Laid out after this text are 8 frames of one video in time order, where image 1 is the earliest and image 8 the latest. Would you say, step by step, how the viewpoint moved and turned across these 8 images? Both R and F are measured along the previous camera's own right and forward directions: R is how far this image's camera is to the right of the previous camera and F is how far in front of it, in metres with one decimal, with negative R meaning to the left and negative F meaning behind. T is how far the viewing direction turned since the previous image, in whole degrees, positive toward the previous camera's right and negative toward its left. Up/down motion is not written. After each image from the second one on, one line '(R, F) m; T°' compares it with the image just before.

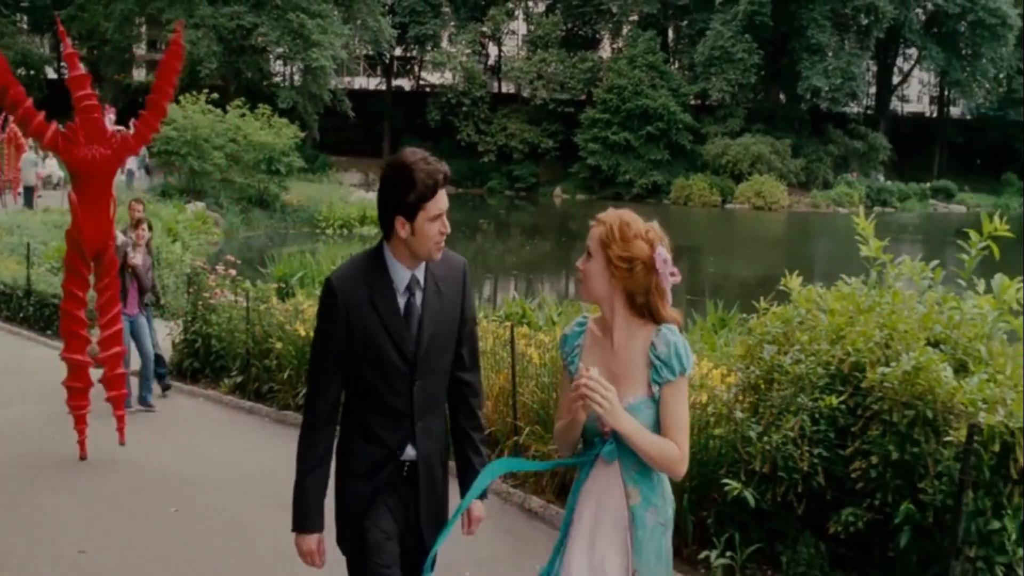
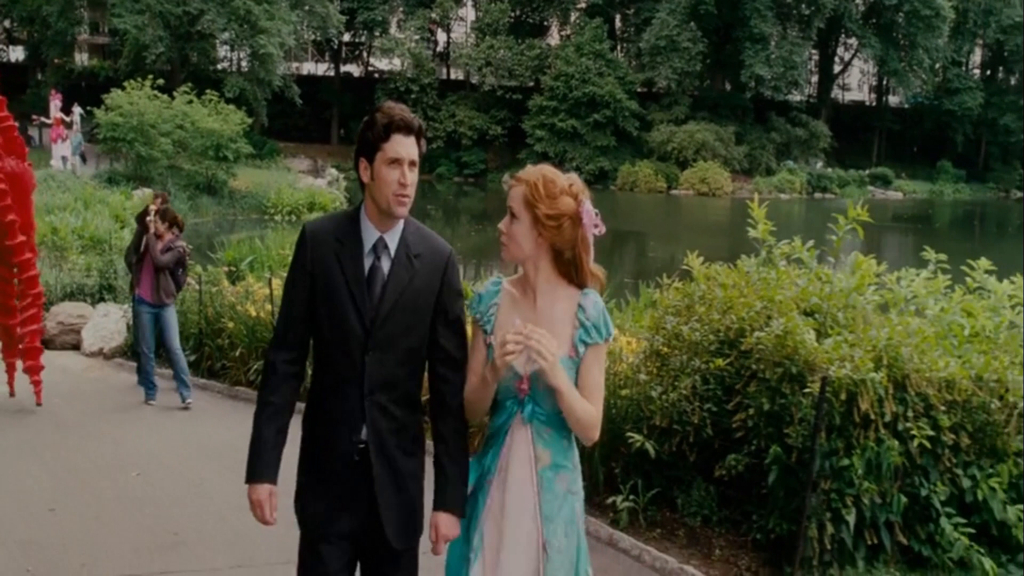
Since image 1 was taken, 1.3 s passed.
(+0.1, -0.5) m; +3°
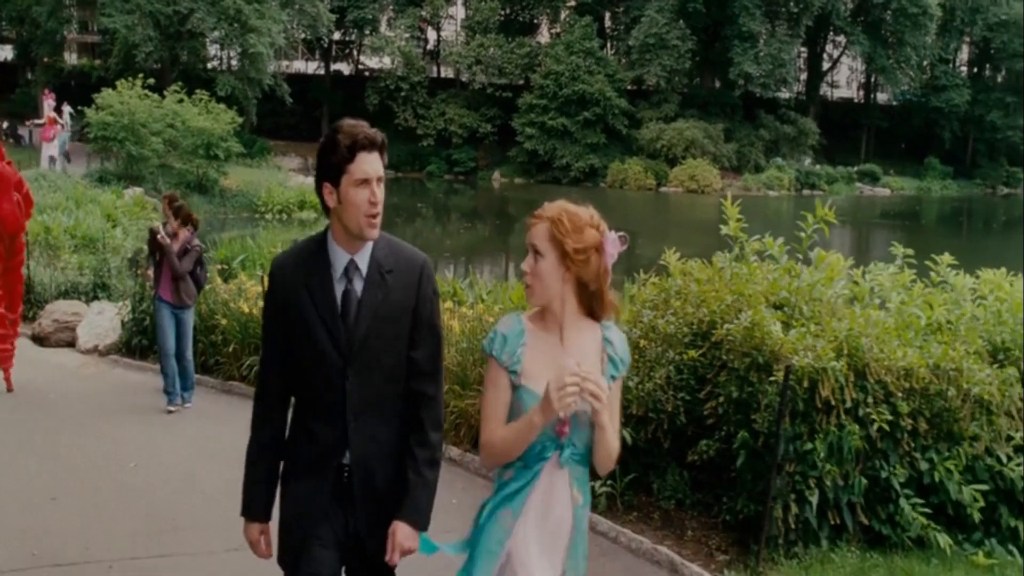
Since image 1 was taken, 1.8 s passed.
(0.0, -0.2) m; 0°
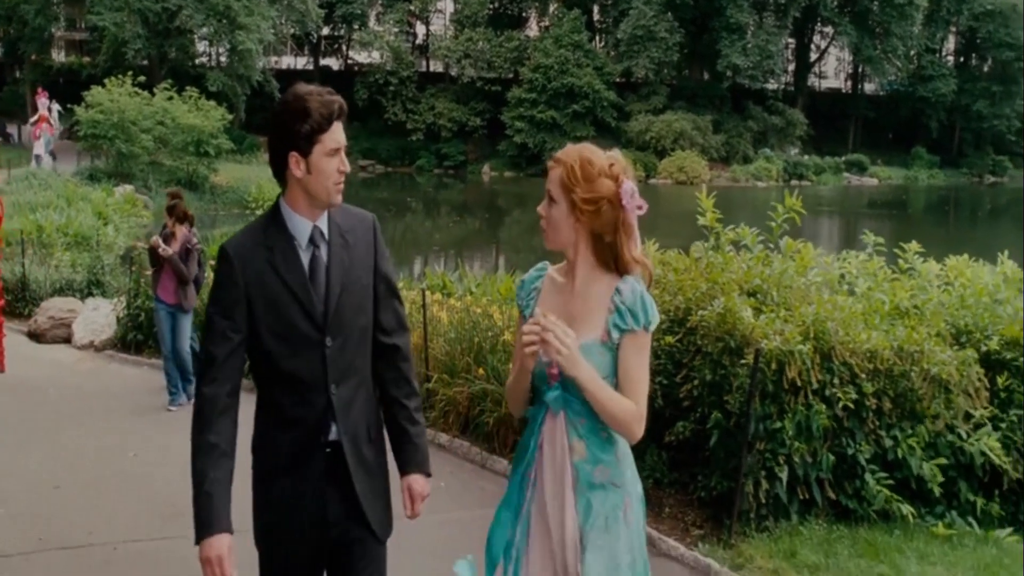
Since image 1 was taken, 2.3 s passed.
(0.0, -0.2) m; 0°
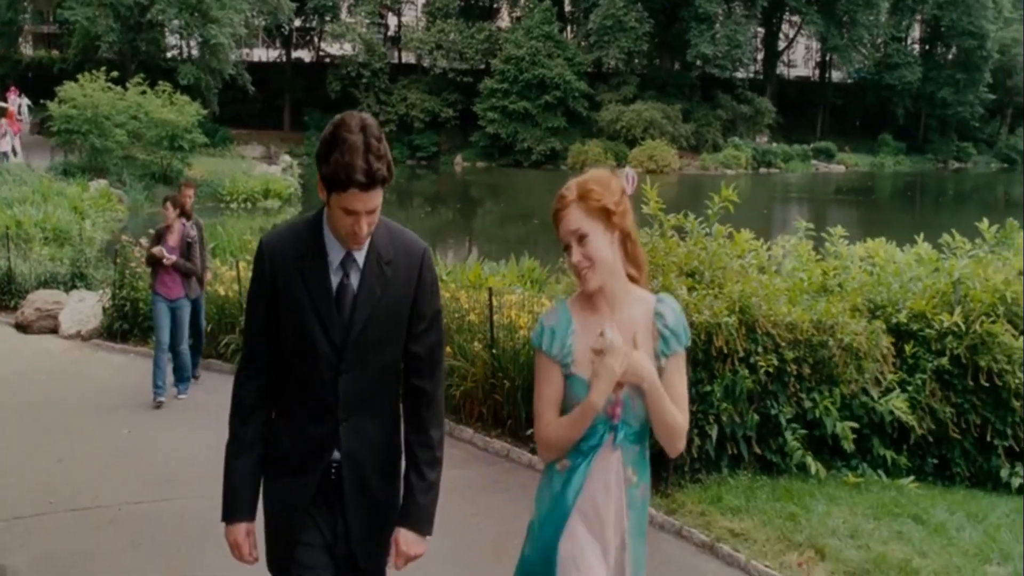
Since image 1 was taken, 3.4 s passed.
(+0.1, -0.5) m; +1°
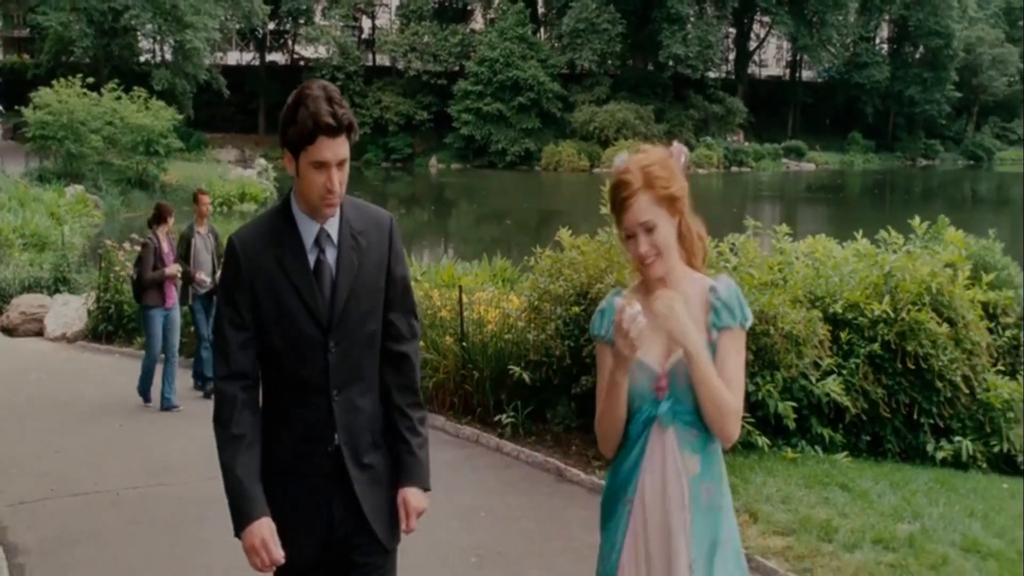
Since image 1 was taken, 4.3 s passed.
(+0.1, -0.4) m; +1°
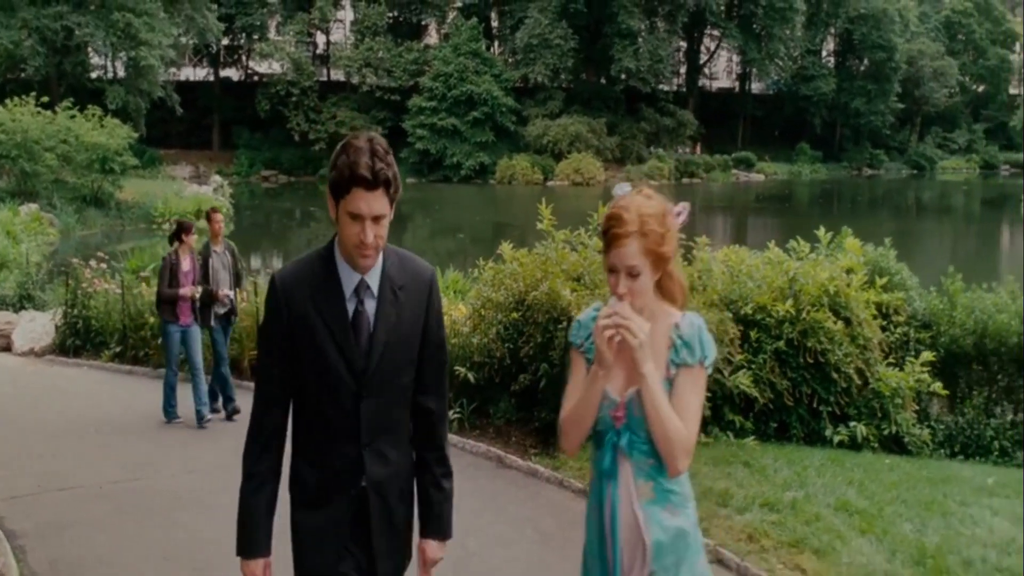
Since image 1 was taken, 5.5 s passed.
(+0.1, -0.6) m; +2°
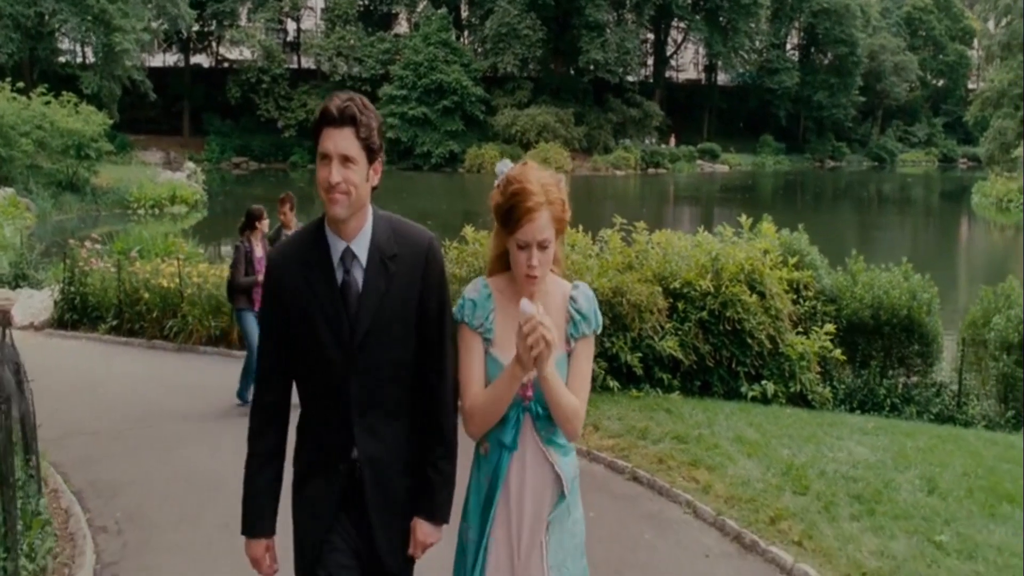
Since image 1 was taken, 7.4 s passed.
(+0.1, -1.0) m; +2°
